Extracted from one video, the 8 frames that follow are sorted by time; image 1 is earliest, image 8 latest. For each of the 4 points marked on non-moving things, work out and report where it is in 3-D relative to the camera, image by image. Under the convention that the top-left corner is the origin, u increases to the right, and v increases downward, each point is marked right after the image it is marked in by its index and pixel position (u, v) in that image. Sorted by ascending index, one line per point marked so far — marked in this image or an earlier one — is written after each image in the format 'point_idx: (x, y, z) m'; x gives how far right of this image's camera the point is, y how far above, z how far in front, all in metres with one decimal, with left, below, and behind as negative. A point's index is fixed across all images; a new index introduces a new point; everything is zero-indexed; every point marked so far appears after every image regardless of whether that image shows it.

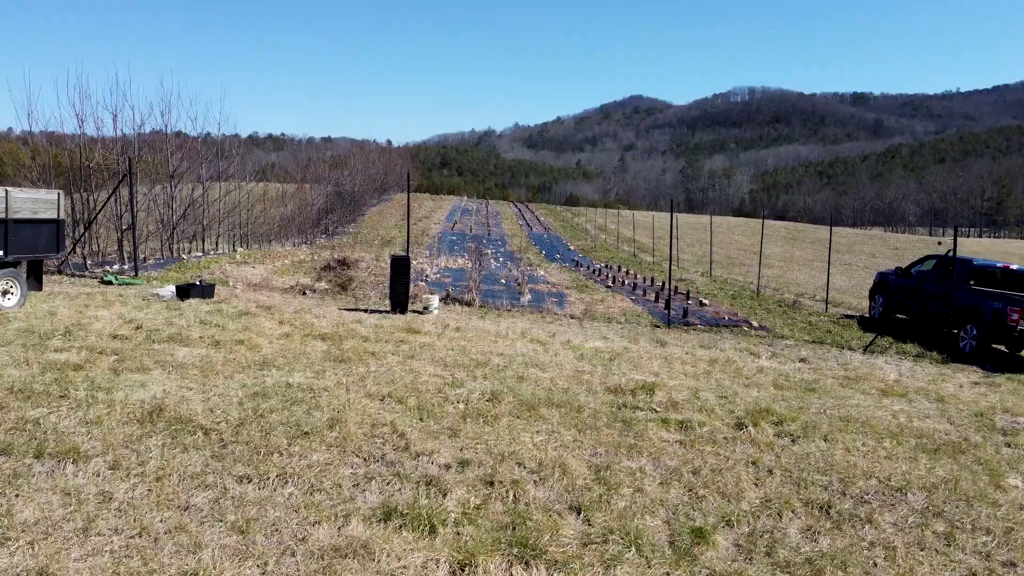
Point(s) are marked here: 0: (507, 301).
0: (-0.1, -0.2, +10.7) m
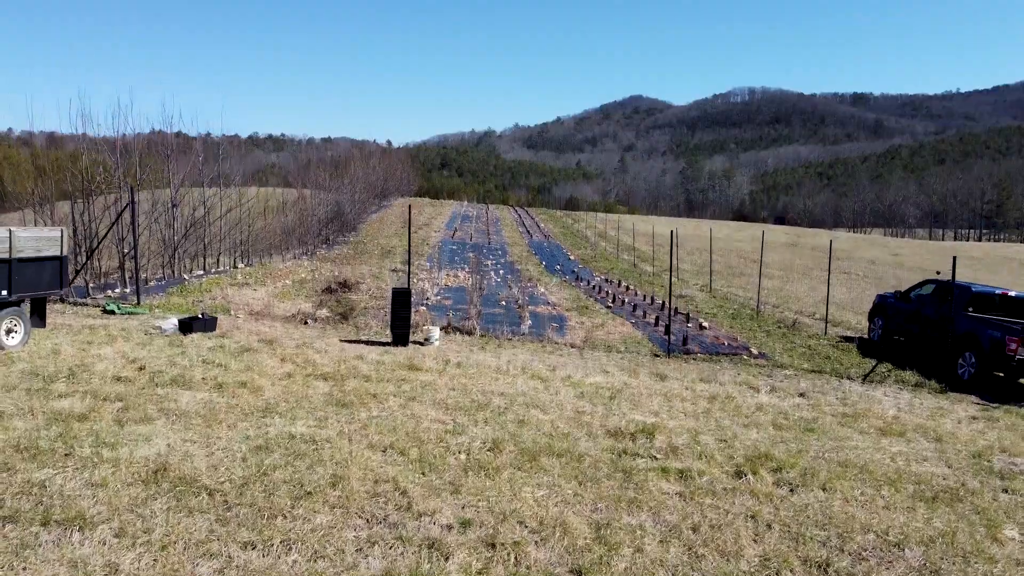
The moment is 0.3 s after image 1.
0: (-0.1, -0.7, +10.7) m
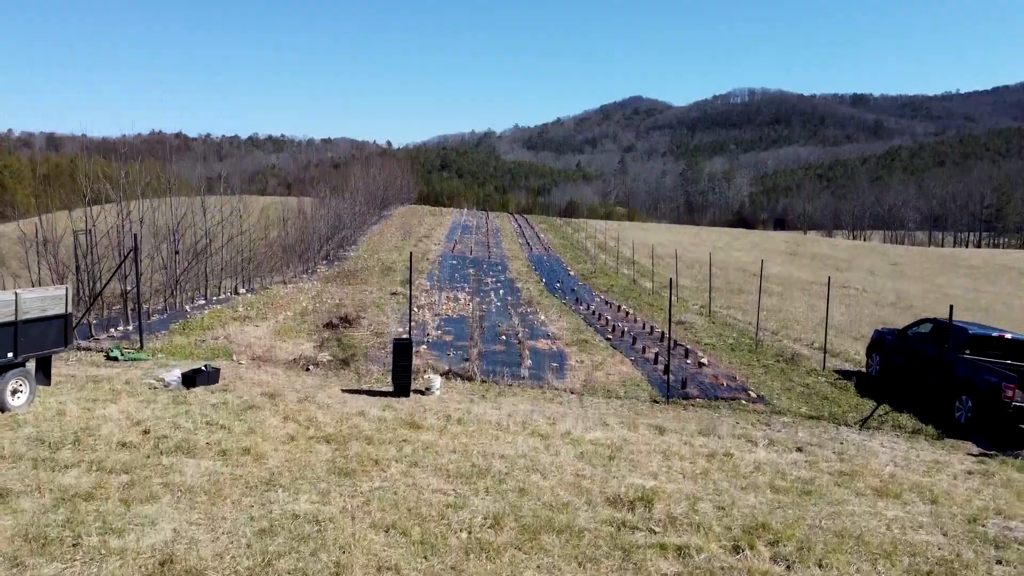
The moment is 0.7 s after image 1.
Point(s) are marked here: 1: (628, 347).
0: (-0.1, -1.5, +10.8) m
1: (+2.5, -1.3, +13.6) m
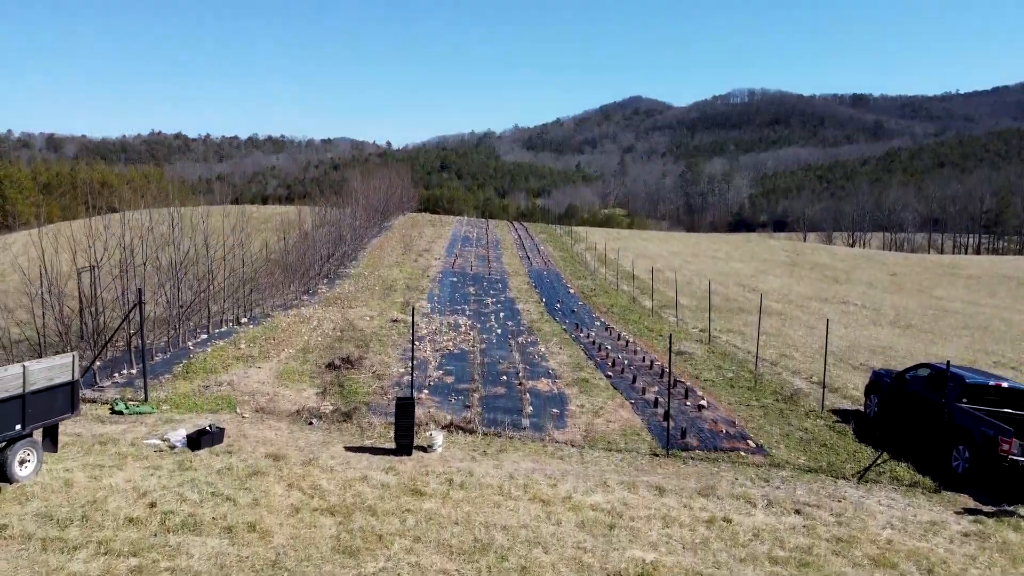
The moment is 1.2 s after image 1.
0: (-0.1, -2.3, +10.9) m
1: (+2.6, -2.2, +13.7) m
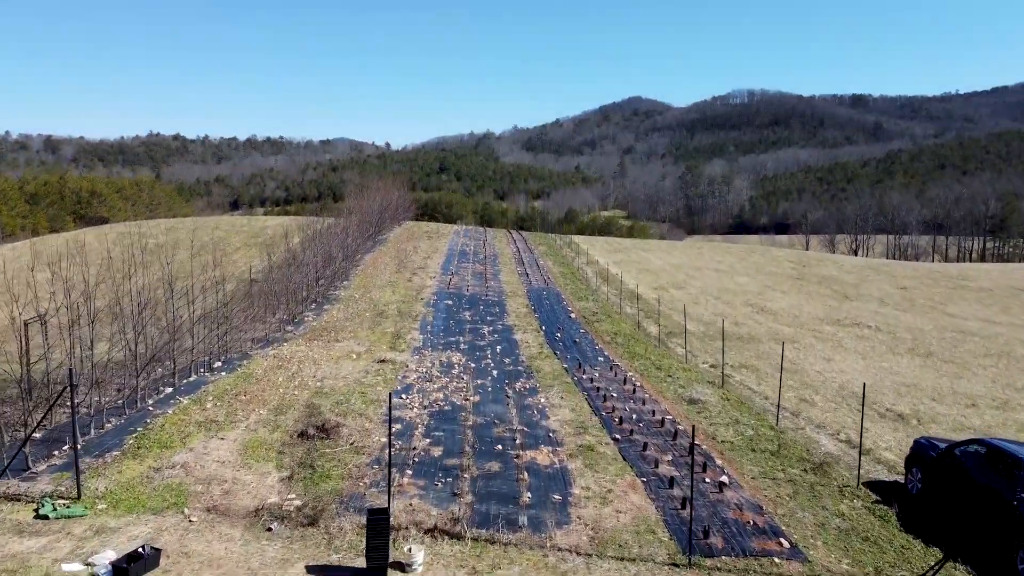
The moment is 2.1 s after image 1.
0: (-0.2, -3.5, +9.4) m
1: (+2.5, -3.3, +12.2) m
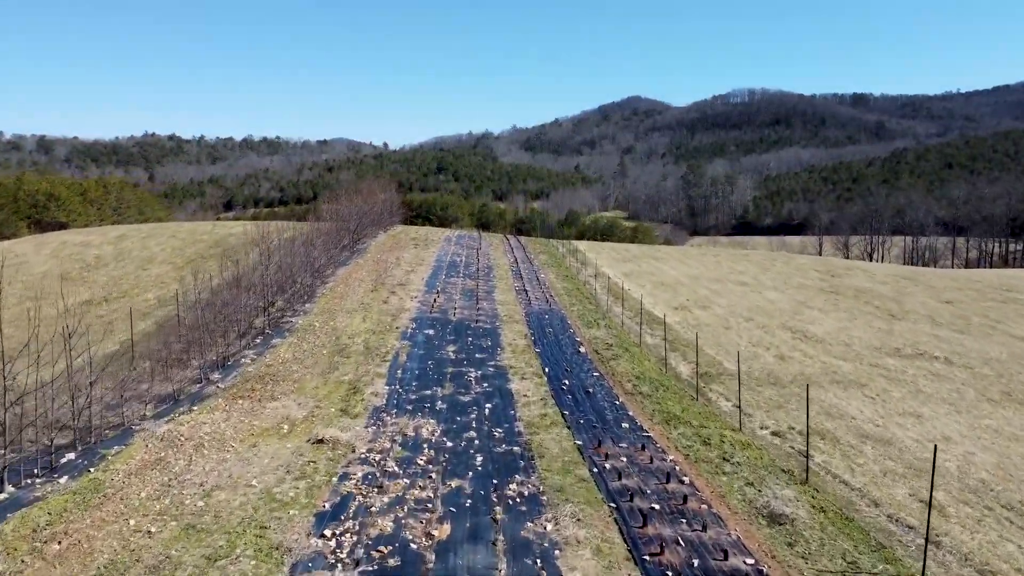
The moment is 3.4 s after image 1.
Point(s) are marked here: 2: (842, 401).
0: (-0.3, -4.5, +3.9) m
1: (+2.3, -4.4, +6.7) m
2: (+10.2, -3.4, +19.0) m
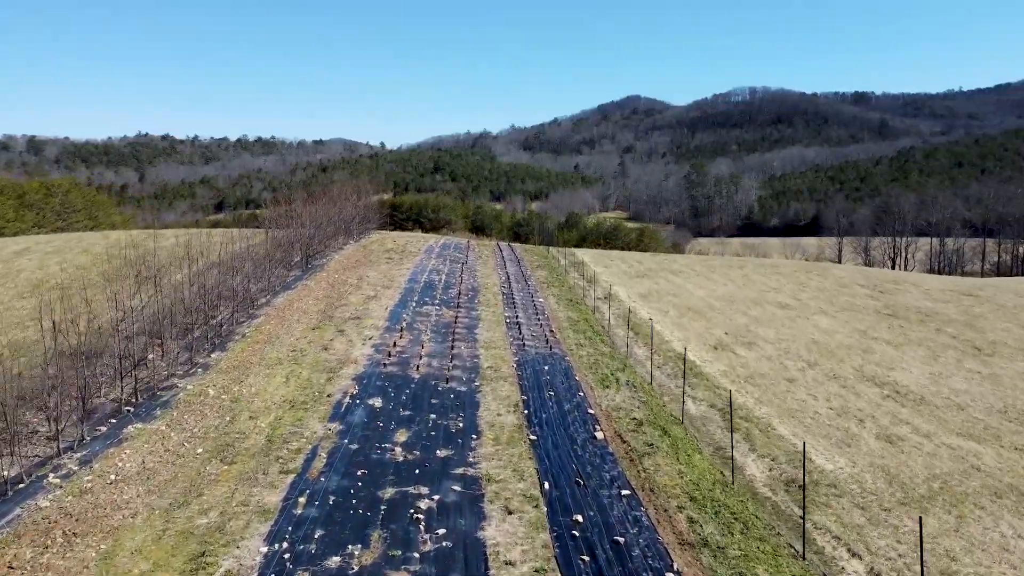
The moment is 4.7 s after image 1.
0: (-0.7, -5.9, -3.8) m
1: (+1.9, -5.7, -1.0) m
2: (+9.8, -4.8, +11.4) m
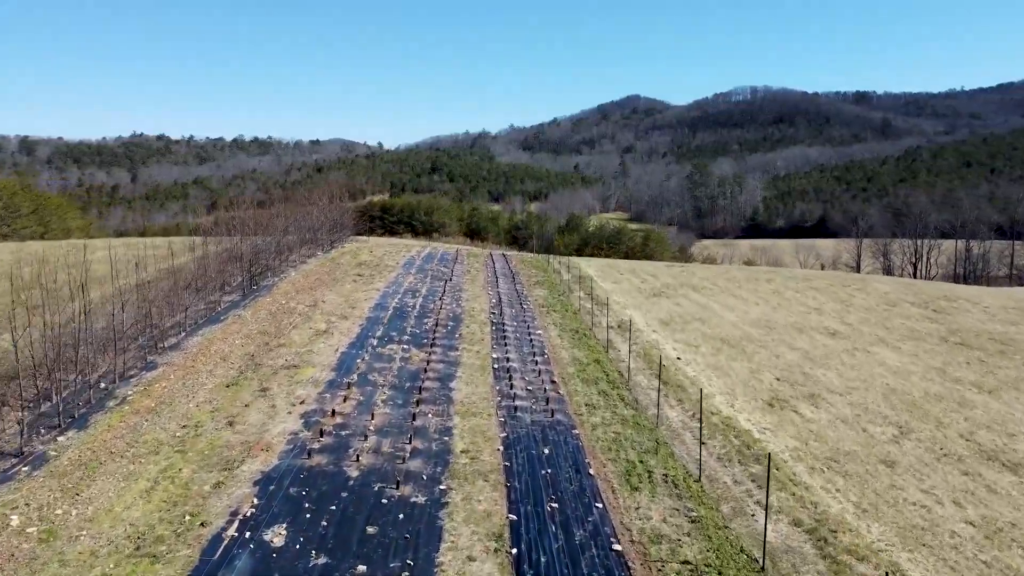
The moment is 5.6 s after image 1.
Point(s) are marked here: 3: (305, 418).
0: (-1.1, -7.0, -10.0) m
1: (+1.6, -6.9, -7.2) m
2: (+9.4, -5.9, +5.1) m
3: (-5.1, -3.2, +15.5) m
